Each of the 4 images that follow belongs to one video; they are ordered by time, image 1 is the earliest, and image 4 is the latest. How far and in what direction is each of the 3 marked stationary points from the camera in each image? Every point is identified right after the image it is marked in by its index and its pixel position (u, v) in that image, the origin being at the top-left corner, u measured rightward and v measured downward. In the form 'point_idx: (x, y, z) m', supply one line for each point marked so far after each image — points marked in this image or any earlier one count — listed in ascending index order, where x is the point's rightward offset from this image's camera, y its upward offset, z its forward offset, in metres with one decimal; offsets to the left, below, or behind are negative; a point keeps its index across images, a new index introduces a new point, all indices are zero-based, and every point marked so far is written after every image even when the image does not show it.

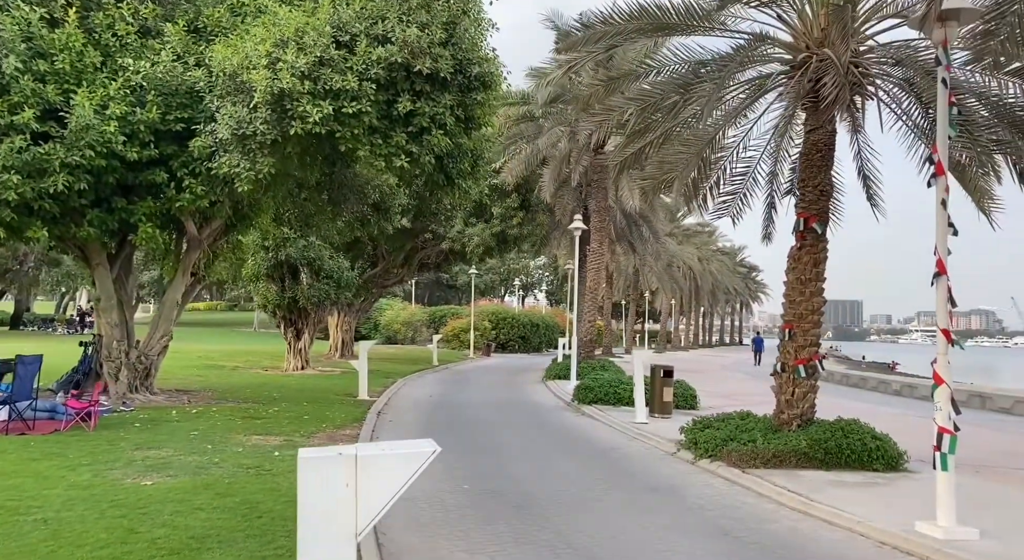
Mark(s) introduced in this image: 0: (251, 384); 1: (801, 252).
0: (-5.4, -2.1, +19.7) m
1: (+3.7, +0.4, +12.1) m
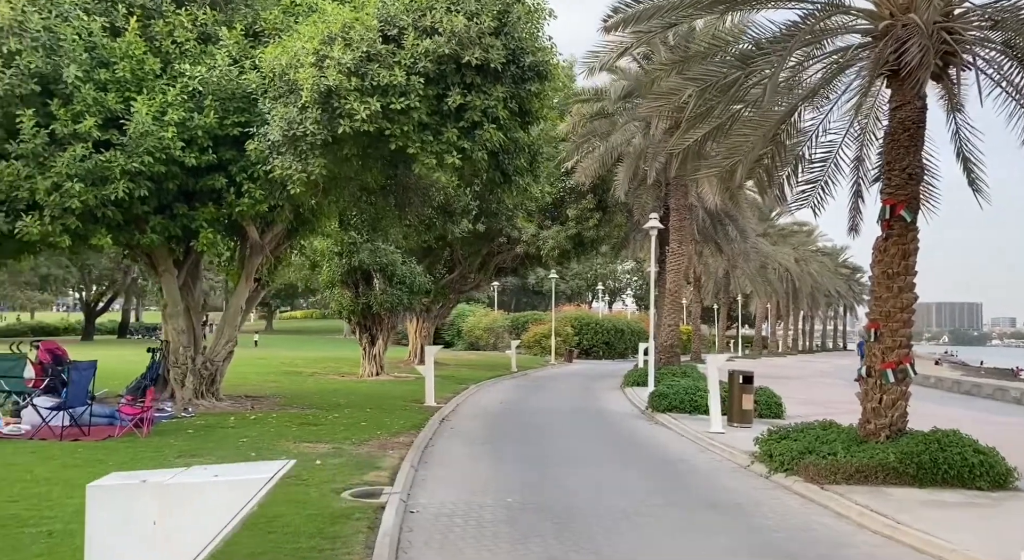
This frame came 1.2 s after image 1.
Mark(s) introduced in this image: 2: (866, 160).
0: (-3.9, -2.3, +19.4) m
1: (+4.3, +0.4, +11.0) m
2: (+4.8, +1.6, +12.9) m
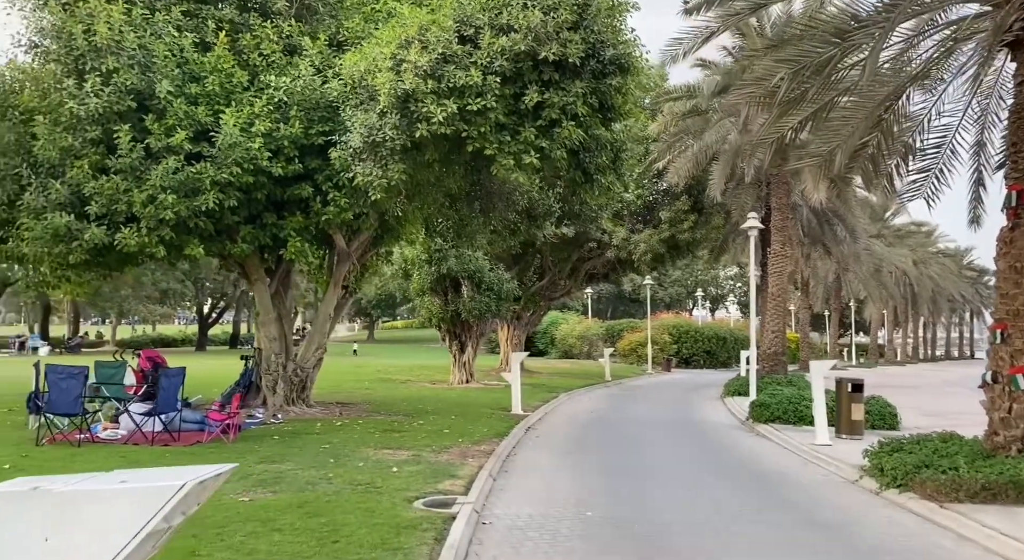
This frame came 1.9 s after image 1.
0: (-2.0, -2.4, +19.4) m
1: (+5.2, +0.4, +10.0) m
2: (+5.9, +1.7, +11.9) m
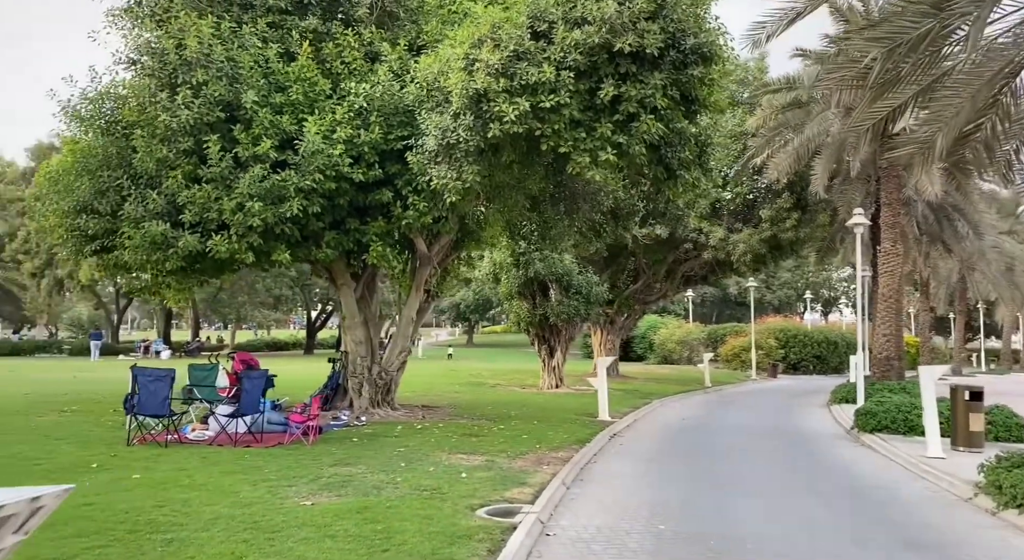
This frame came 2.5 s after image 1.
0: (-0.1, -2.5, +19.1) m
1: (+5.8, +0.5, +9.0) m
2: (+6.7, +1.7, +10.8) m
